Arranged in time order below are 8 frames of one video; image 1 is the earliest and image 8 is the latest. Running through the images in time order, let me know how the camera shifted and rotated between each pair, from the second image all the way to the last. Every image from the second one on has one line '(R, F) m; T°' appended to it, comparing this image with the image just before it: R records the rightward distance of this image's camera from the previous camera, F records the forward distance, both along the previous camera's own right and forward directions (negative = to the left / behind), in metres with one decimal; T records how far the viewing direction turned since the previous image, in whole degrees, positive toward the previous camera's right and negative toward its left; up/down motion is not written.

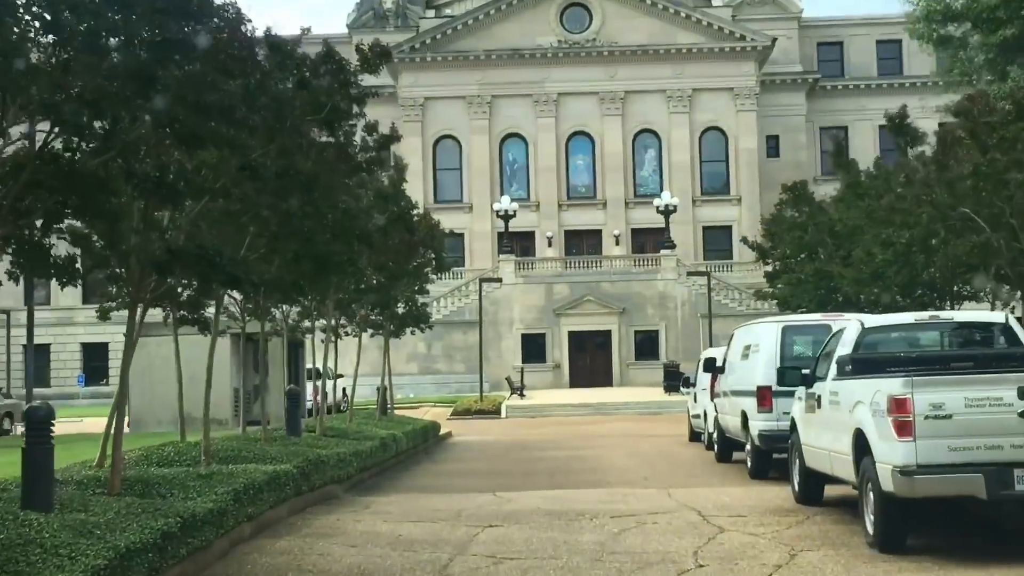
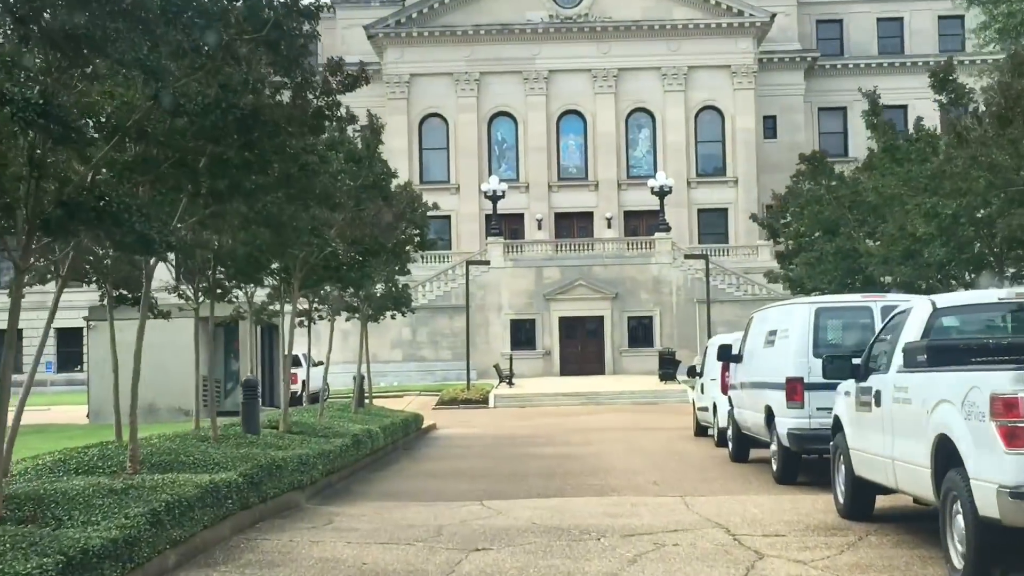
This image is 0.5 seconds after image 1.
(0.0, +1.6) m; +1°
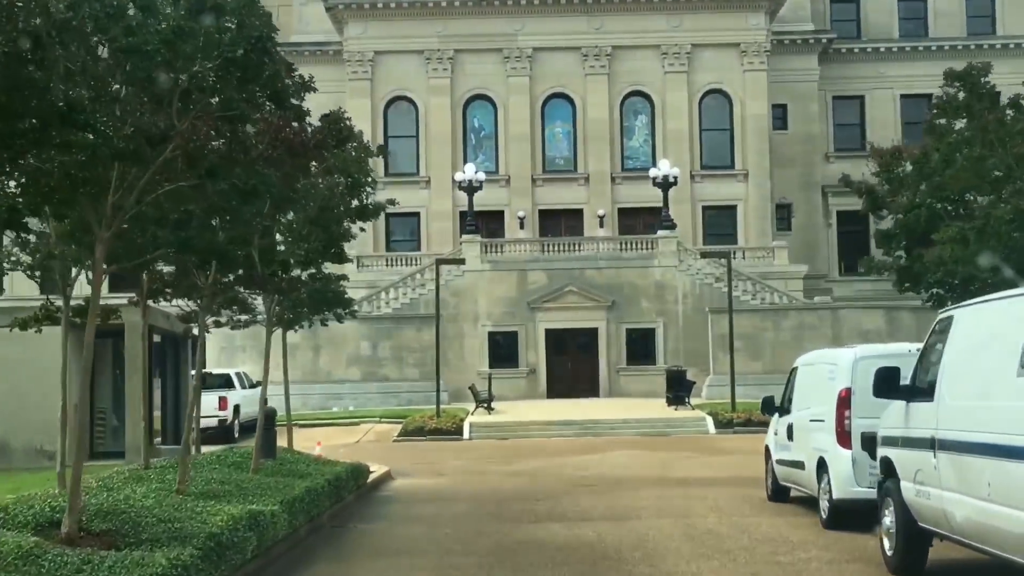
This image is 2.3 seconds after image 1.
(-0.1, +5.7) m; +1°
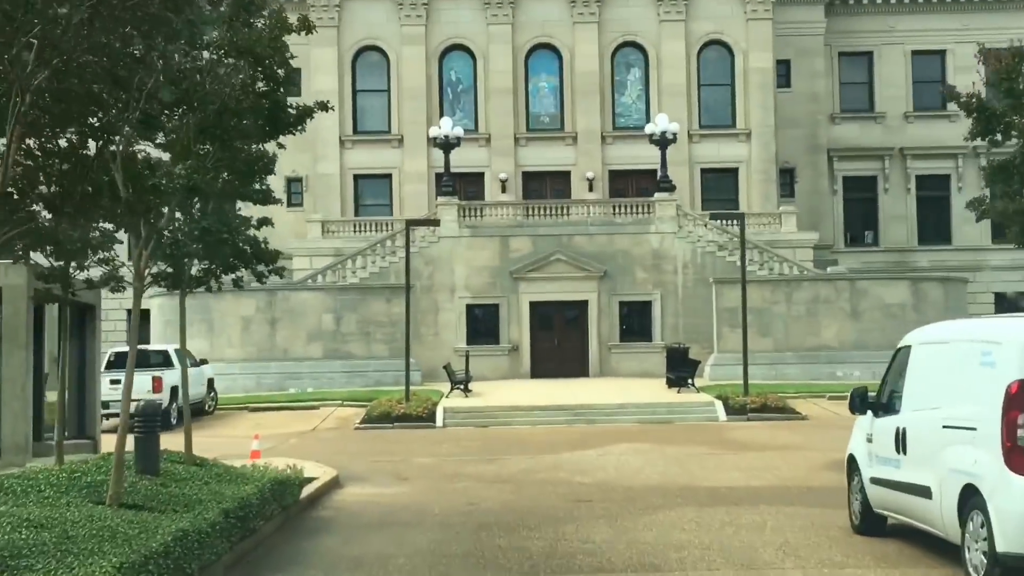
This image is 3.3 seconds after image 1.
(0.0, +3.4) m; +1°
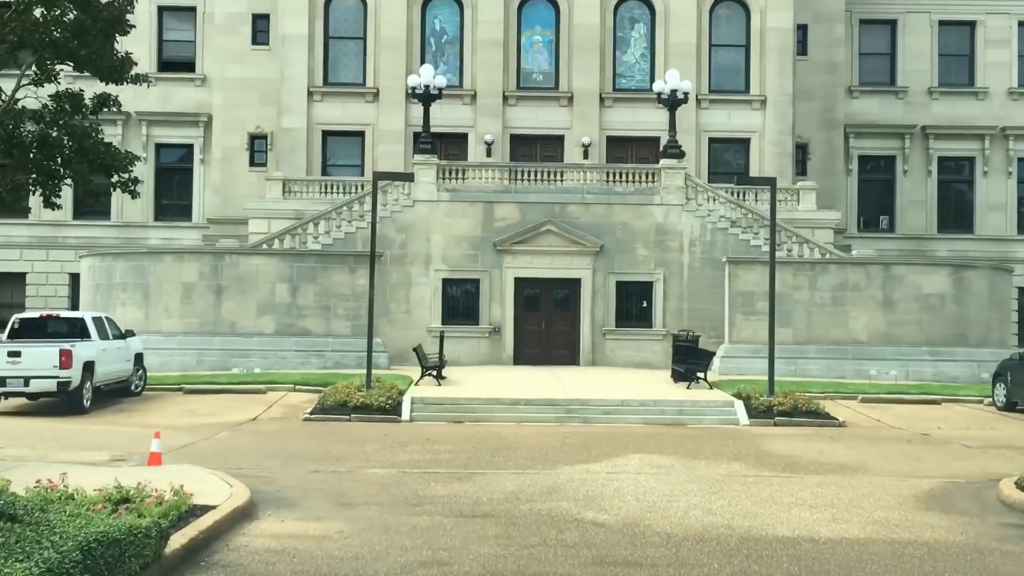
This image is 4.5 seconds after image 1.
(-0.1, +3.7) m; +1°
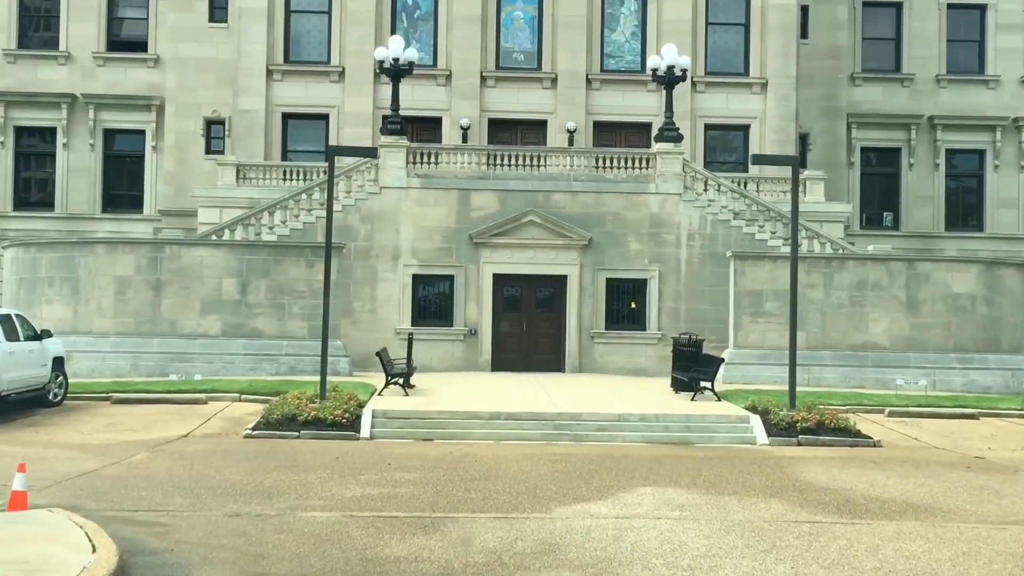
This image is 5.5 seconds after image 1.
(0.0, +2.8) m; +1°
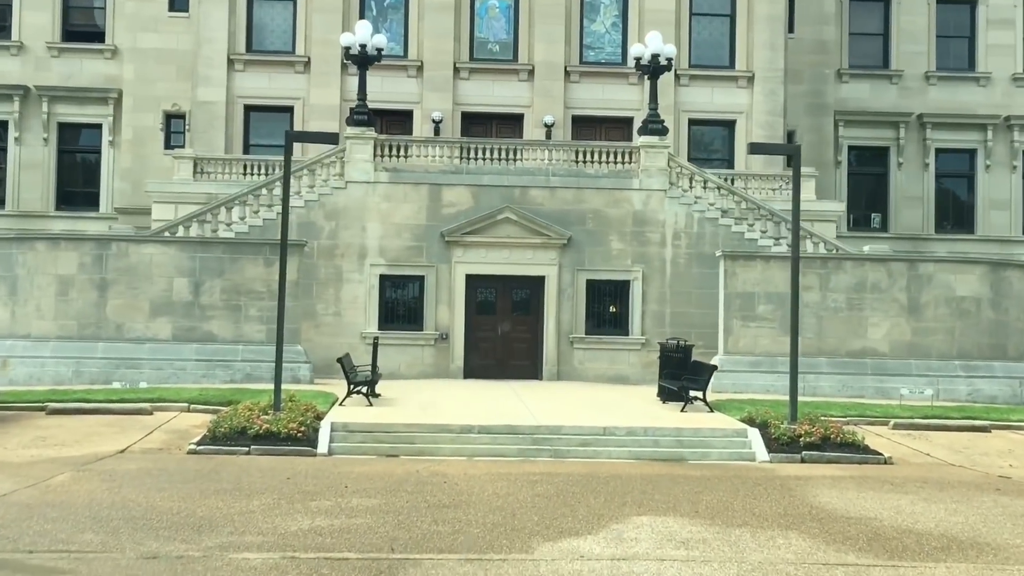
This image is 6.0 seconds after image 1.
(0.0, +1.5) m; +1°
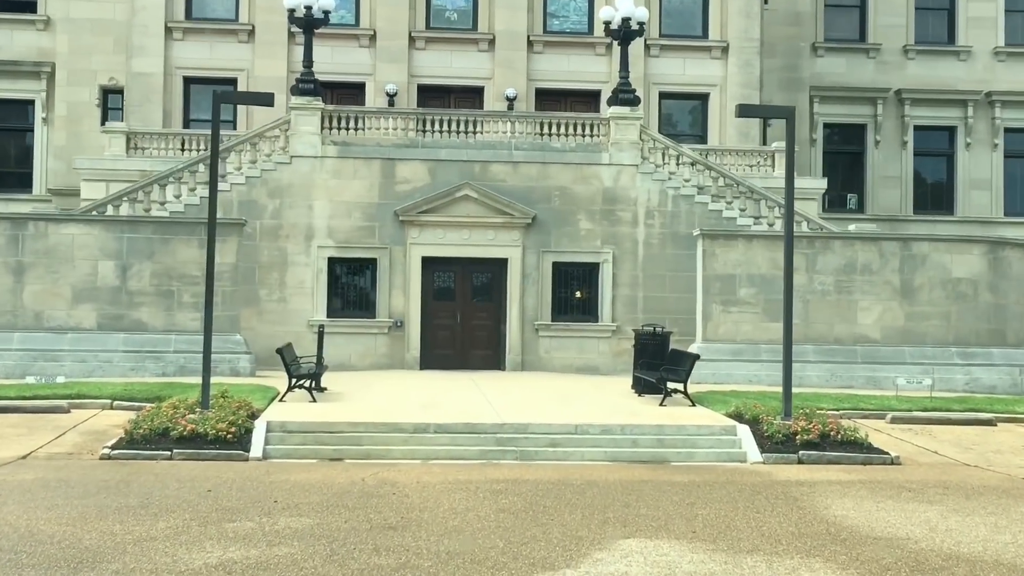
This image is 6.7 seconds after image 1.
(0.0, +1.7) m; +2°
